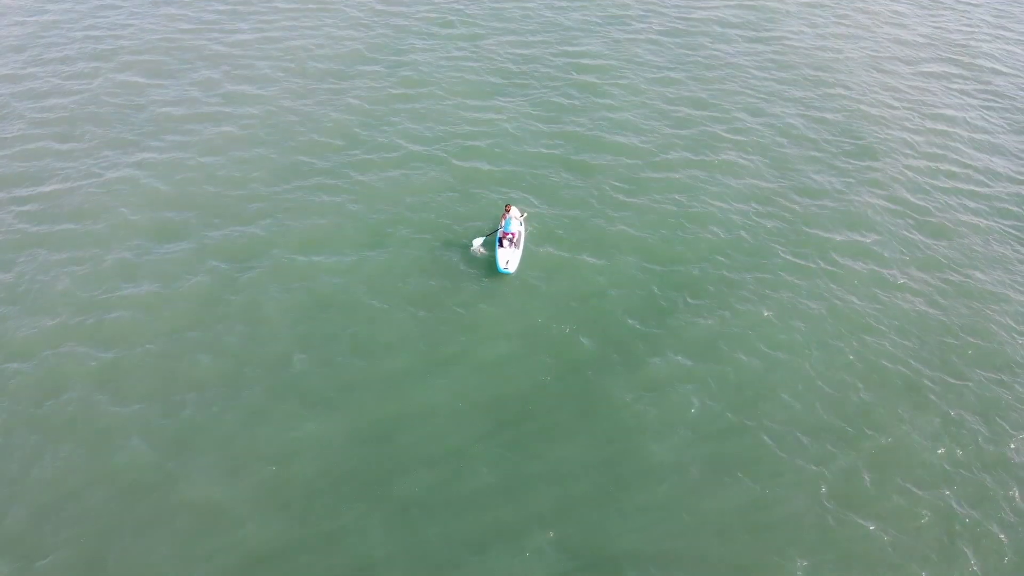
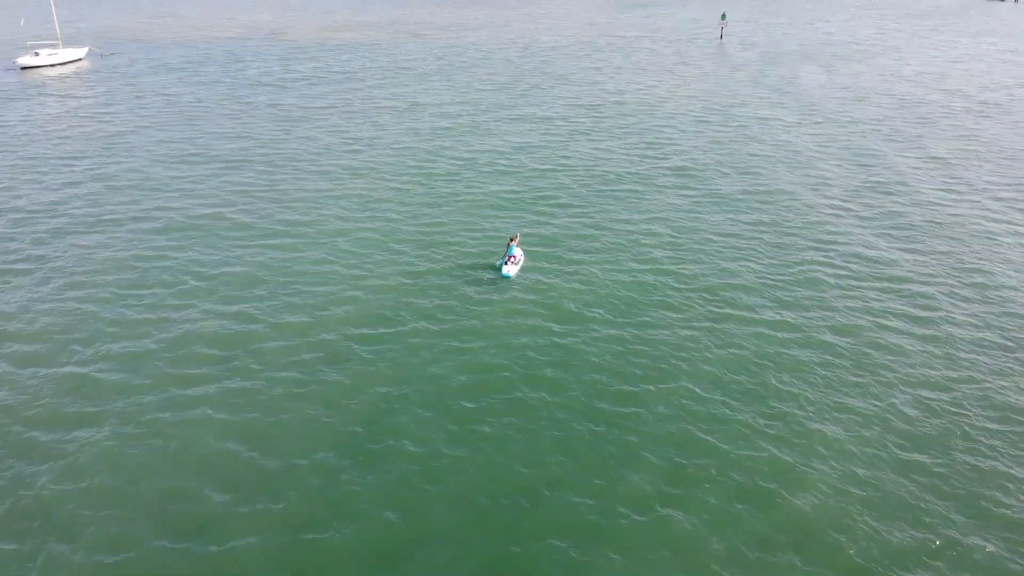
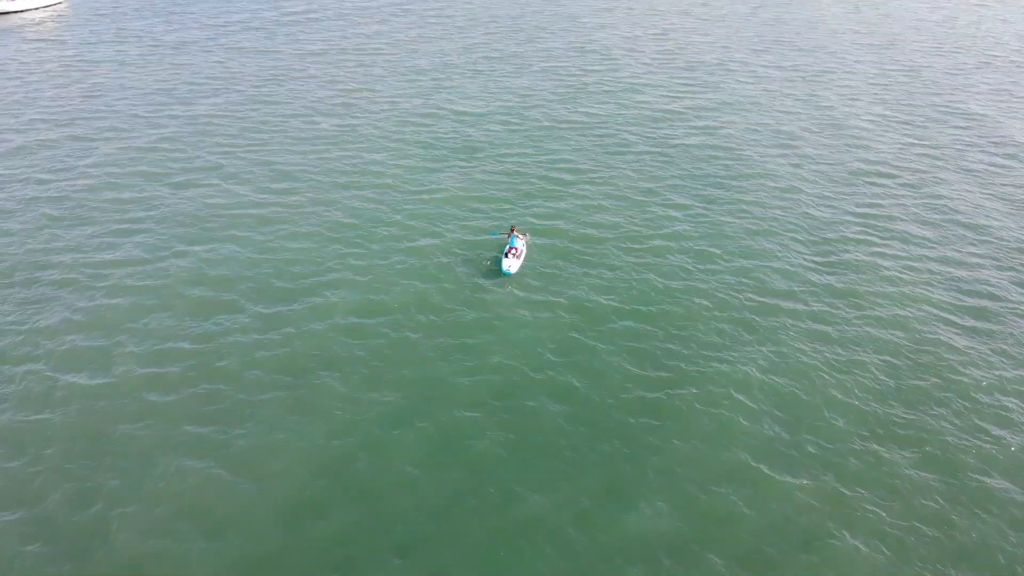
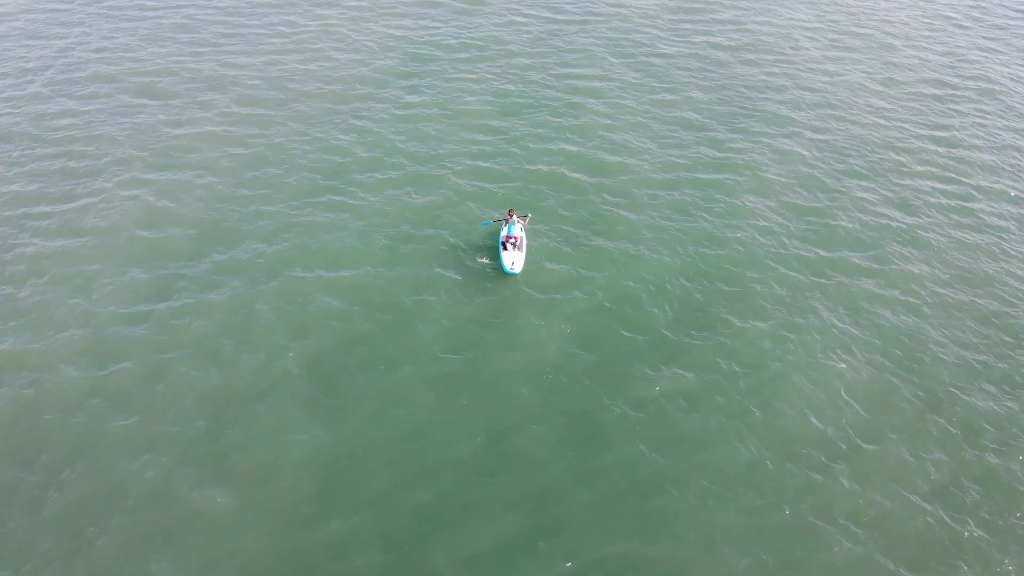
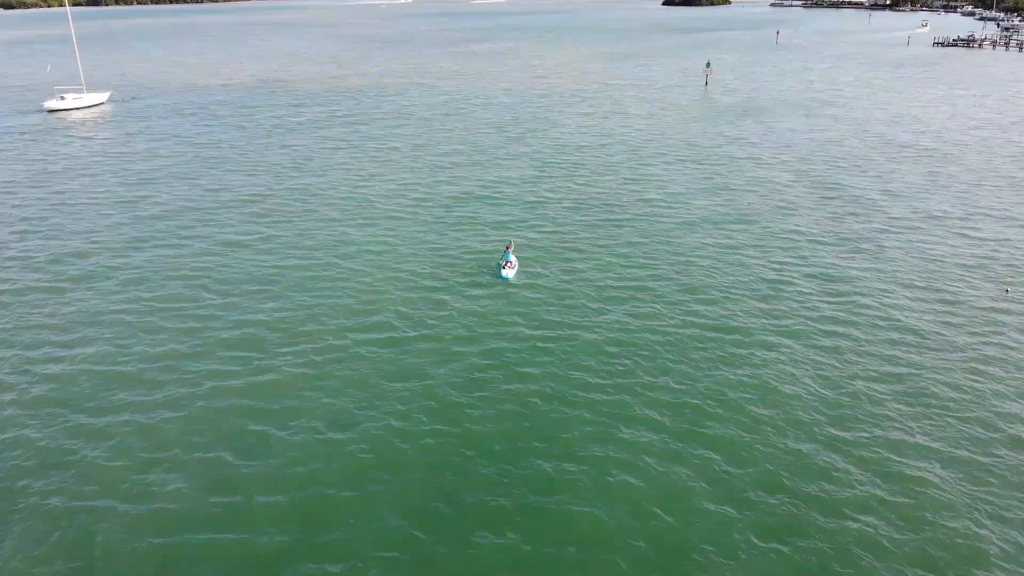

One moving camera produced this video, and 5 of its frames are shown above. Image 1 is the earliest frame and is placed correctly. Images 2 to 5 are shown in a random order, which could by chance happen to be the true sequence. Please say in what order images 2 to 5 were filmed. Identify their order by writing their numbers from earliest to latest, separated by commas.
4, 3, 2, 5
